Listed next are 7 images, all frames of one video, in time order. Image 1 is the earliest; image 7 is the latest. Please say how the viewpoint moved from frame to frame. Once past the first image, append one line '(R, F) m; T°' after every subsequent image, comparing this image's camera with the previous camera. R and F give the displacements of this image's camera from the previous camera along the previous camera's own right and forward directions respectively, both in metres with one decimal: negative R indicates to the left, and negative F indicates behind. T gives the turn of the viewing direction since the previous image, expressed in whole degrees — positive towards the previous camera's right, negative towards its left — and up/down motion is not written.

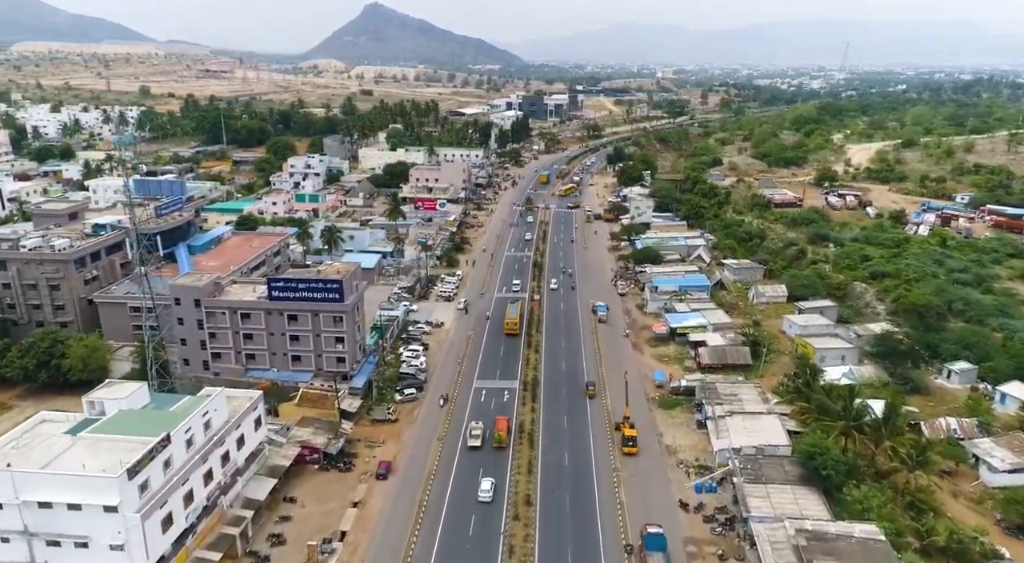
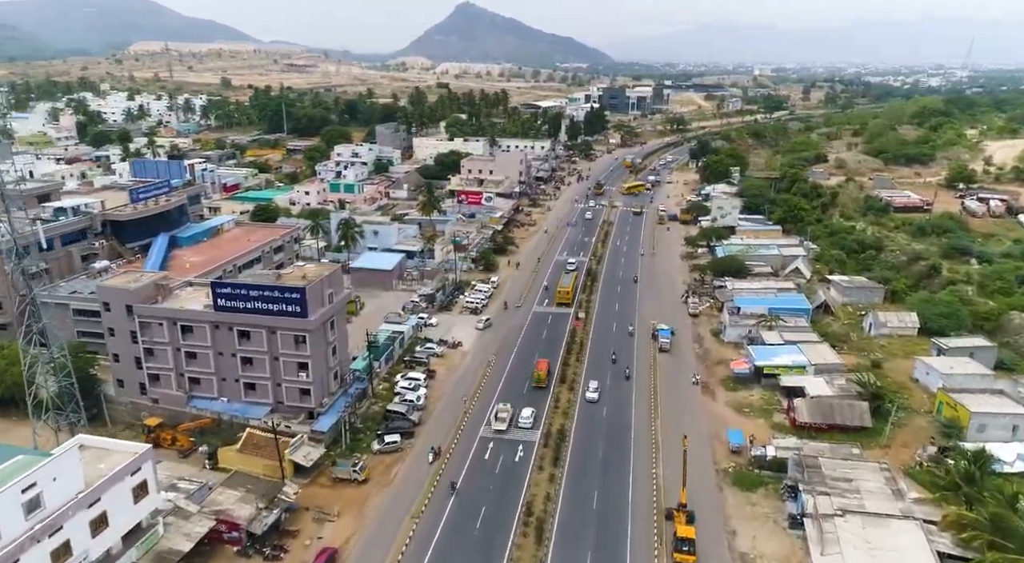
(+3.9, +16.9) m; -7°
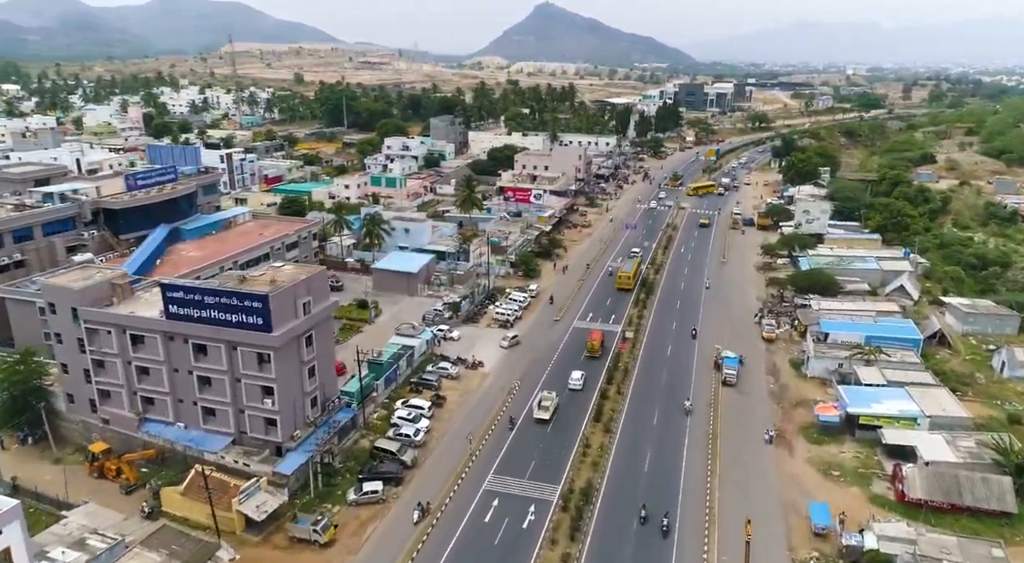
(+2.9, +10.5) m; -6°
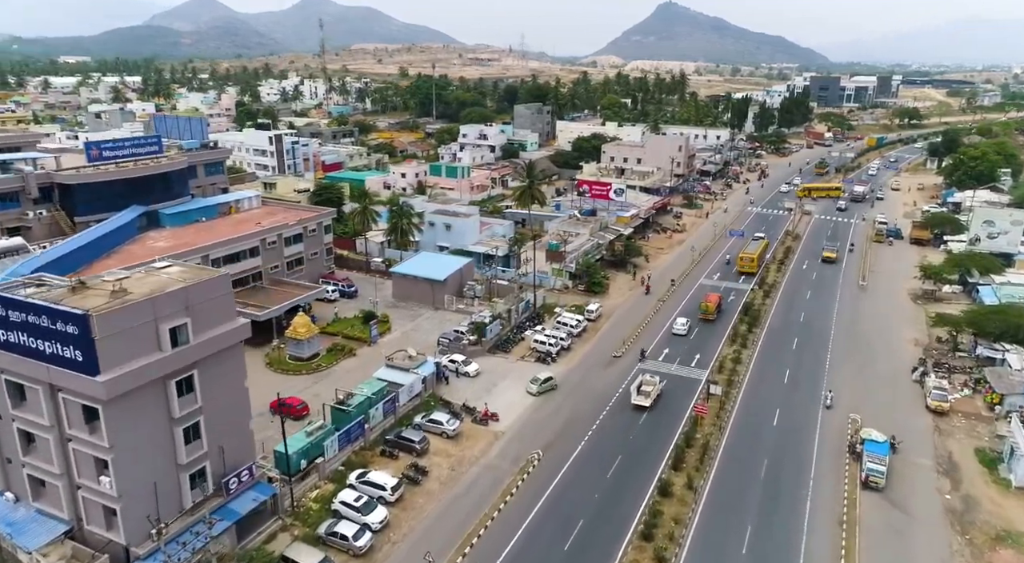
(+3.9, +16.5) m; -9°
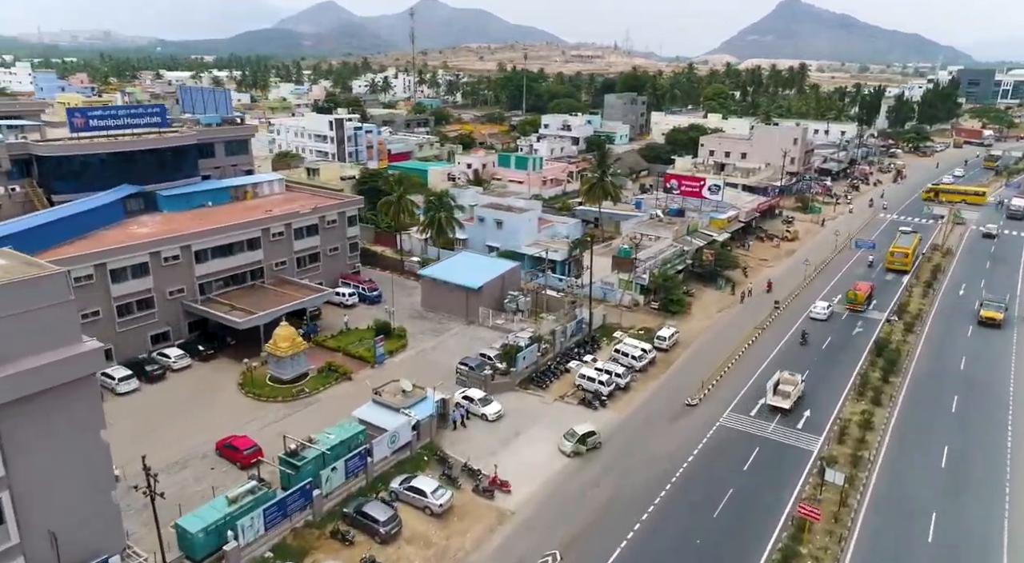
(+2.7, +11.1) m; -8°
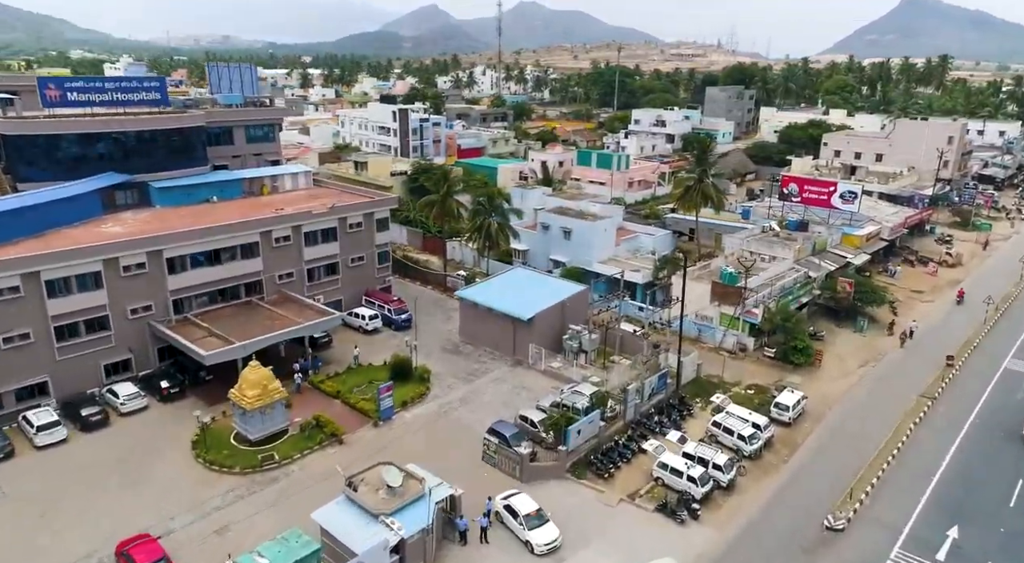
(+1.1, +10.5) m; -7°
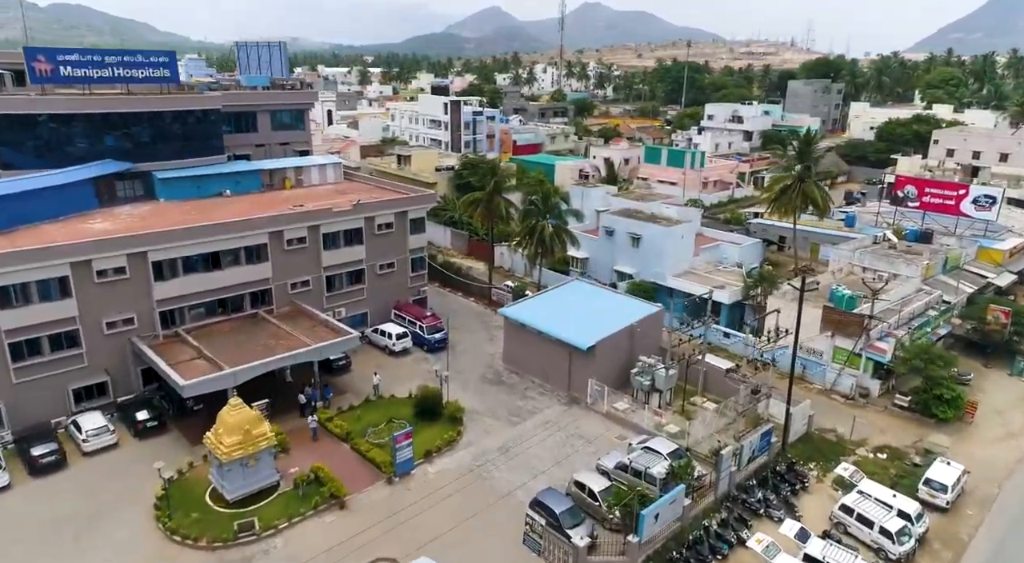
(0.0, +6.3) m; -5°
